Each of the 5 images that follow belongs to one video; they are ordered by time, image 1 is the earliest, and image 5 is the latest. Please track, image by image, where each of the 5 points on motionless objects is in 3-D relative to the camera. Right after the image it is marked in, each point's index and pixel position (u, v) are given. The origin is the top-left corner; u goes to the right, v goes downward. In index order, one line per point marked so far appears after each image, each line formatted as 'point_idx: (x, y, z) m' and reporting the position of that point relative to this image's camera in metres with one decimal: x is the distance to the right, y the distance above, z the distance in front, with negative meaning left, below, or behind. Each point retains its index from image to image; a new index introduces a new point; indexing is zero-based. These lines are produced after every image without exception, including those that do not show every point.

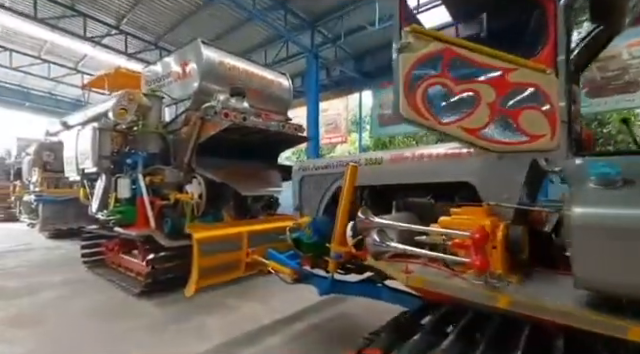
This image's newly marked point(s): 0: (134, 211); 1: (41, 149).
0: (-2.1, -0.4, +3.5) m
1: (-6.3, +0.6, +6.8) m
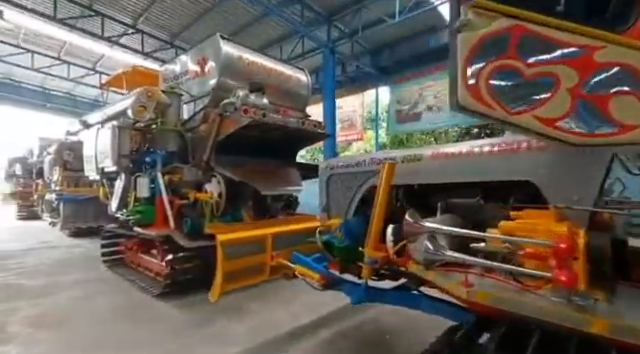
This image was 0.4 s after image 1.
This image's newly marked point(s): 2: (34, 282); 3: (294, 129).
0: (-1.9, -0.4, +3.4) m
1: (-5.9, +0.7, +6.9) m
2: (-3.7, -1.3, +3.9) m
3: (-0.3, +0.6, +3.6) m
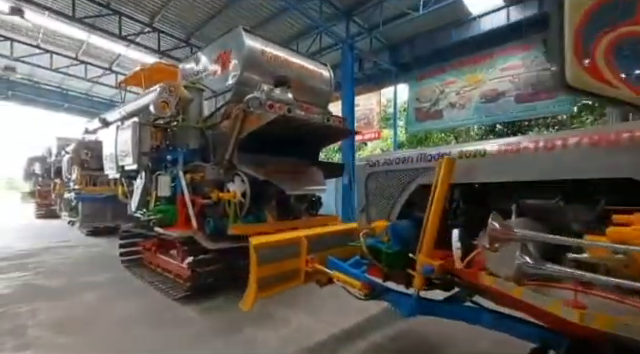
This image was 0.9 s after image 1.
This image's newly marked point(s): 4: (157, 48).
0: (-1.6, -0.4, +3.3) m
1: (-5.5, +0.7, +6.9) m
2: (-3.3, -1.3, +3.8) m
3: (0.0, +0.6, +3.5) m
4: (-4.4, +3.5, +8.2) m
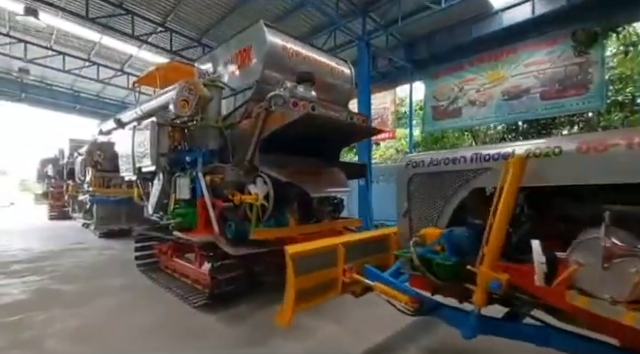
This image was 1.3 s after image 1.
0: (-1.3, -0.4, +3.1) m
1: (-5.1, +0.6, +6.8) m
2: (-3.1, -1.3, +3.7) m
3: (+0.2, +0.6, +3.3) m
4: (-4.1, +3.5, +8.1) m
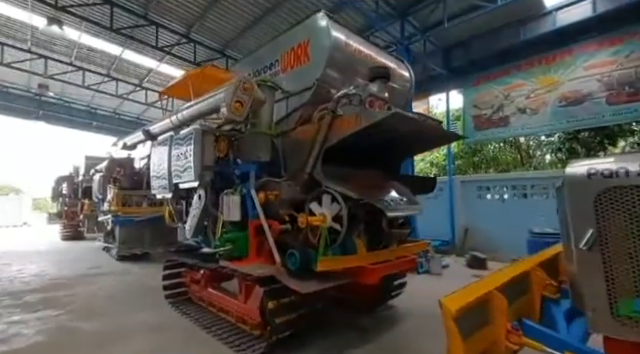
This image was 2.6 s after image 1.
0: (-0.6, -0.5, +2.6) m
1: (-4.4, +0.3, +6.4) m
2: (-2.4, -1.5, +3.2) m
3: (+0.9, +0.4, +2.8) m
4: (-3.3, +3.0, +7.8) m
